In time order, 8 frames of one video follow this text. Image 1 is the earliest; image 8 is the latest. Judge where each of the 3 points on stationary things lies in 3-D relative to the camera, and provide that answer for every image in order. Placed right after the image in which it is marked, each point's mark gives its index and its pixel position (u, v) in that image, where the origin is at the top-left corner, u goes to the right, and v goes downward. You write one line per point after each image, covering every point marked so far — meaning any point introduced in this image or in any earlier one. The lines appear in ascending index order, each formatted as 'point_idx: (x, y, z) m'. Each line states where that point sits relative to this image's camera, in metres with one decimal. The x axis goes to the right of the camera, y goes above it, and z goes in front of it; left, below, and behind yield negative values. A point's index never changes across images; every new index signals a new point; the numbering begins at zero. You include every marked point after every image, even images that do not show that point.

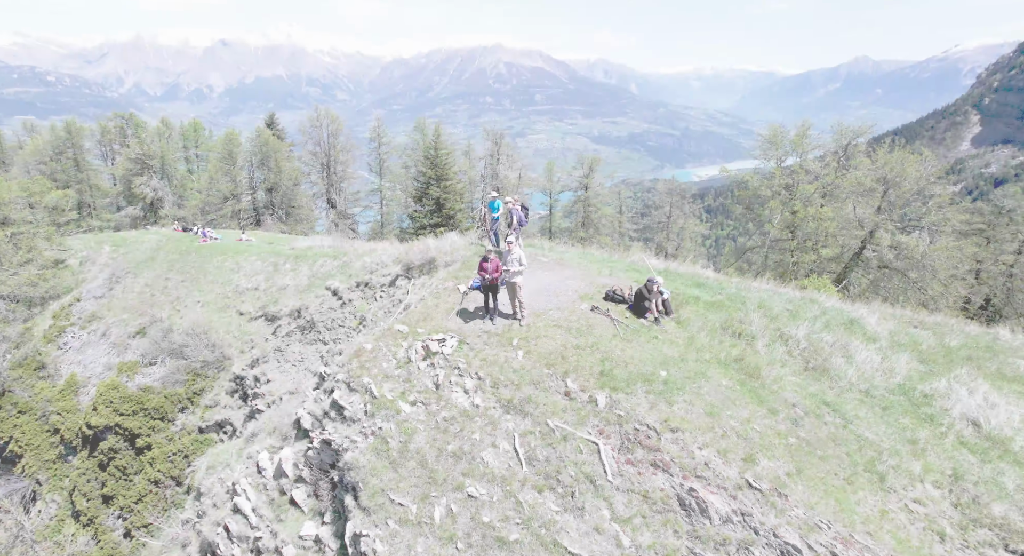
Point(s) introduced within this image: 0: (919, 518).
0: (+7.0, -3.9, +8.5) m
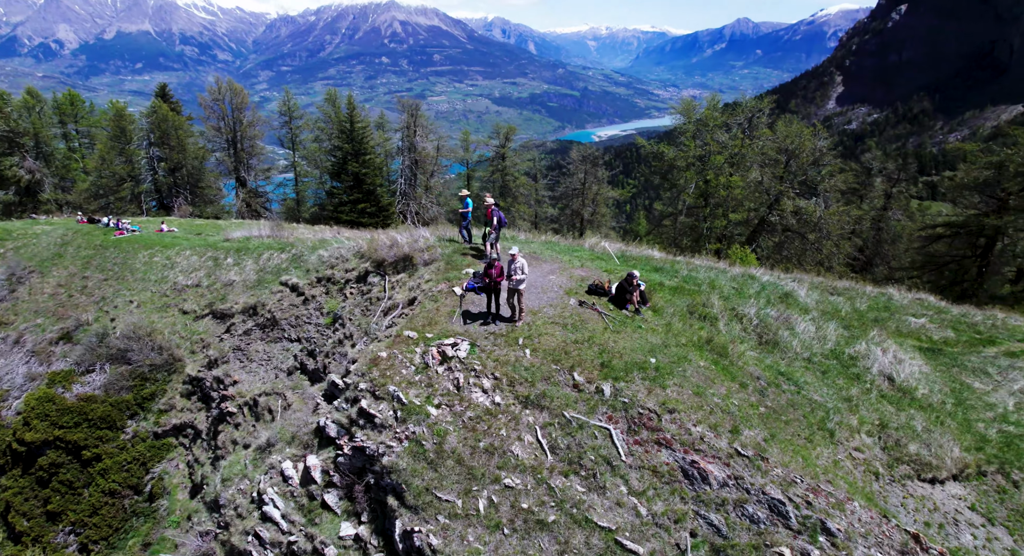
0: (+7.2, -3.7, +10.4) m
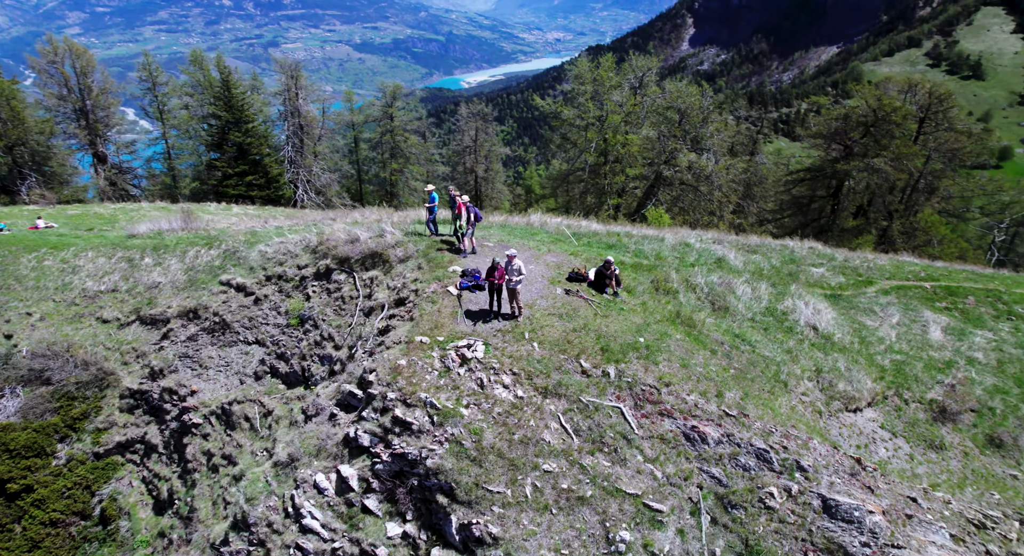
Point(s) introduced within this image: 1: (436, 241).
0: (+7.3, -3.0, +12.6) m
1: (-2.2, +1.1, +15.1) m
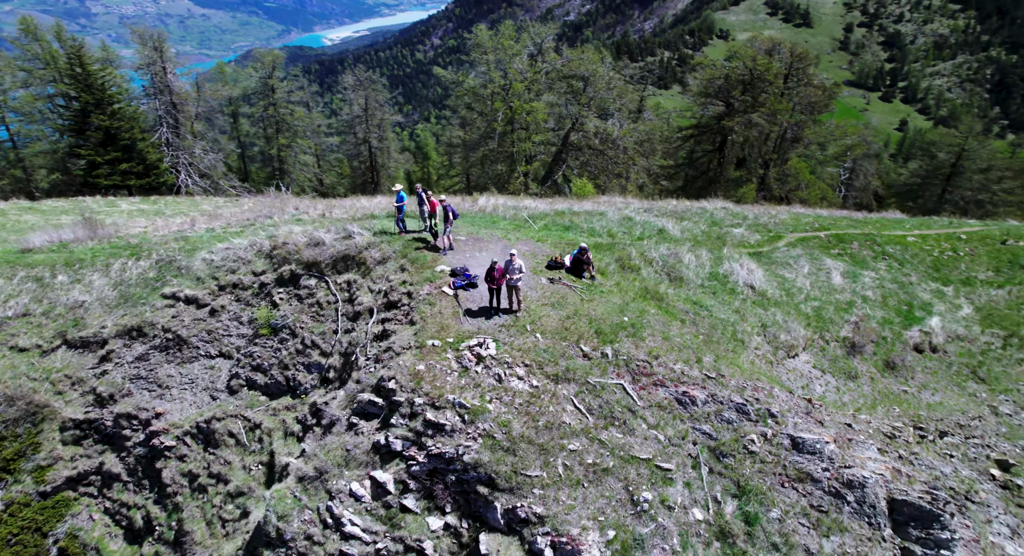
0: (+7.1, -2.2, +14.6) m
1: (-3.0, +1.2, +15.2) m
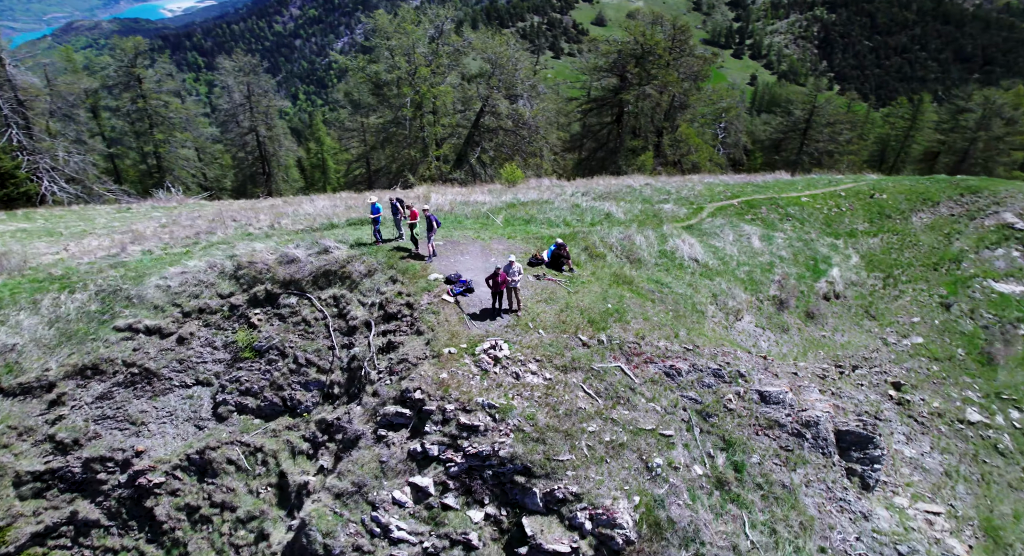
0: (+6.7, -1.4, +16.6) m
1: (-3.7, +0.9, +15.5) m
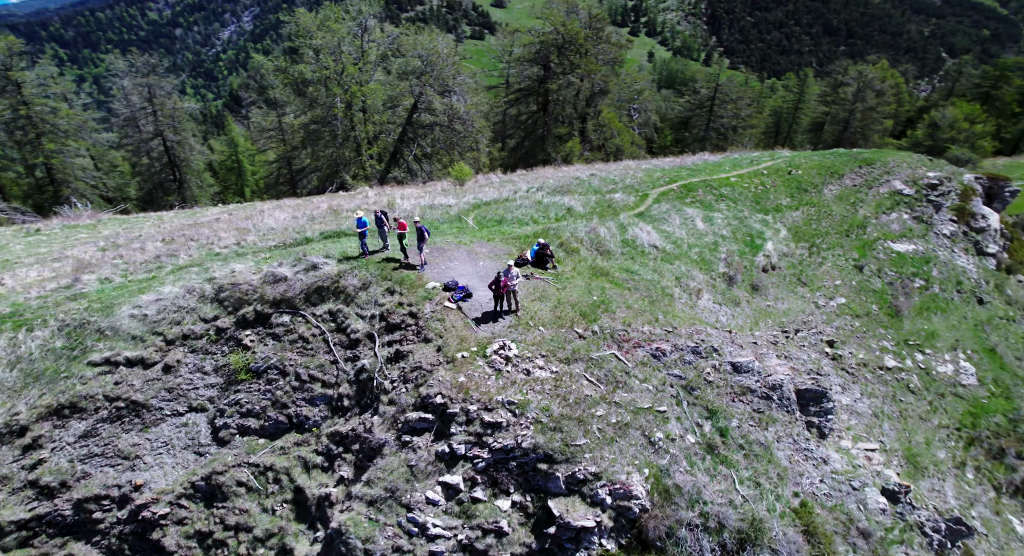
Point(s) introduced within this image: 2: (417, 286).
0: (+6.2, -0.9, +18.2) m
1: (-4.1, +0.6, +15.9) m
2: (-2.8, -0.2, +14.5) m
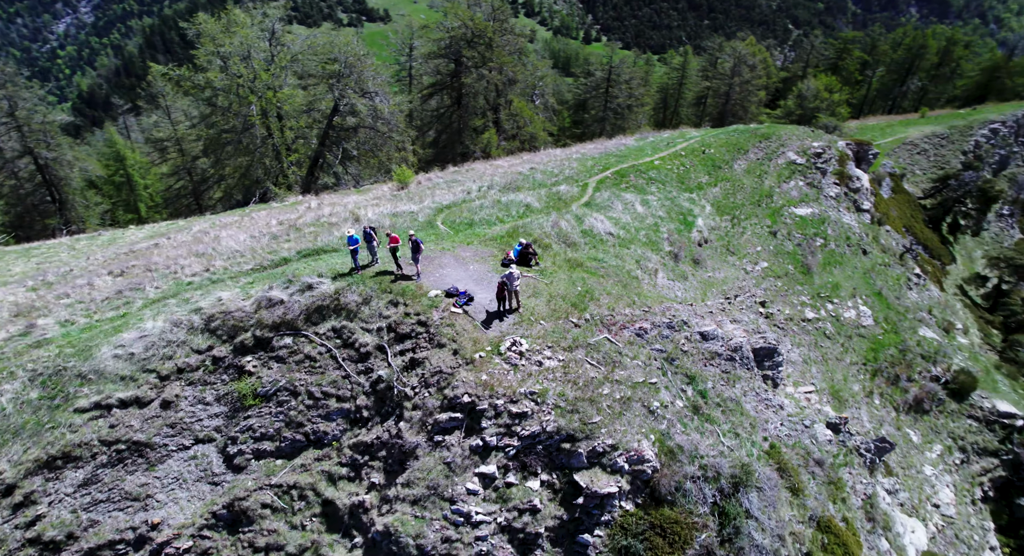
0: (+5.5, -0.2, +20.3) m
1: (-4.5, +0.1, +16.5) m
2: (-2.9, -0.5, +15.4) m
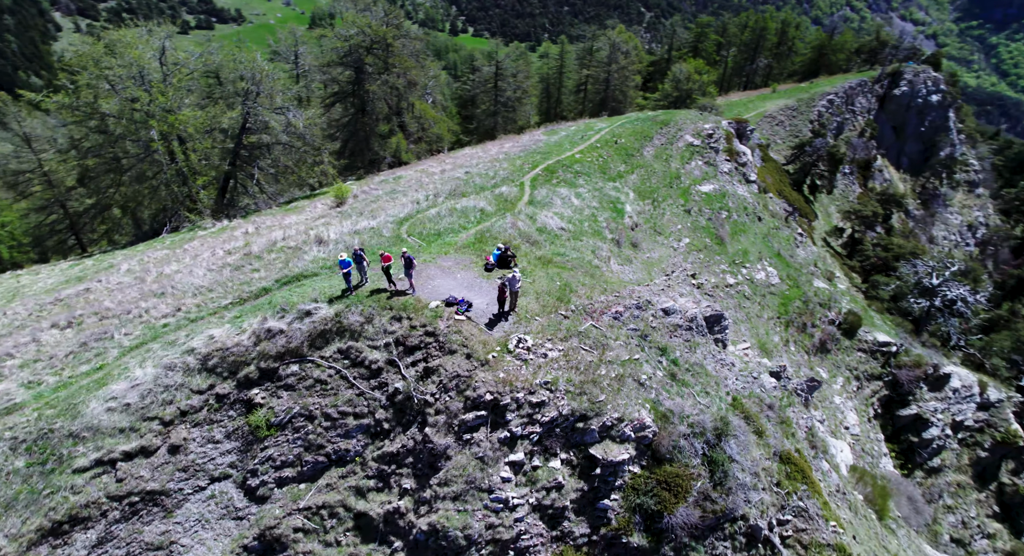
0: (+4.4, +0.3, +22.5) m
1: (-4.9, -0.5, +17.3) m
2: (-3.1, -1.0, +16.4) m
